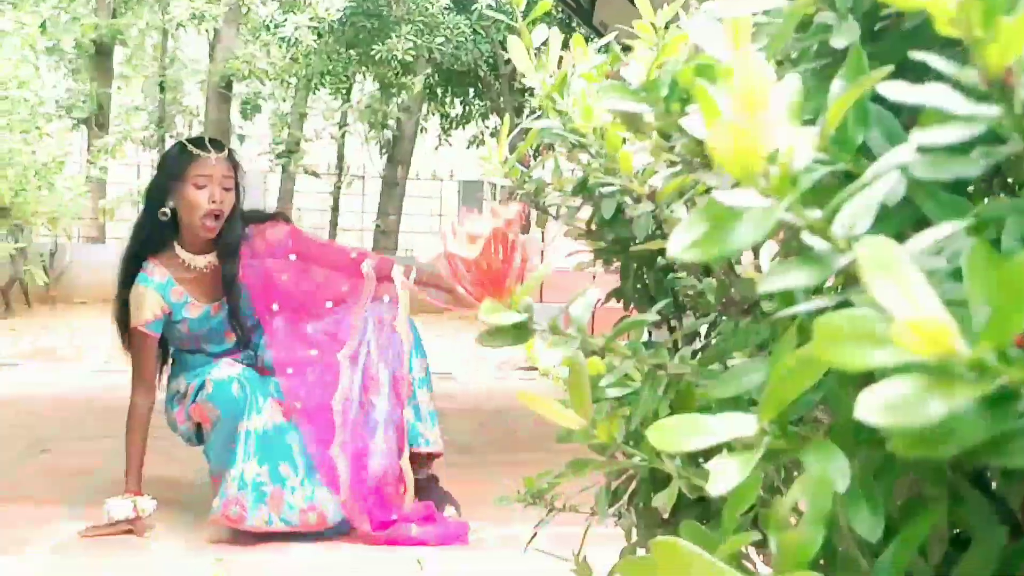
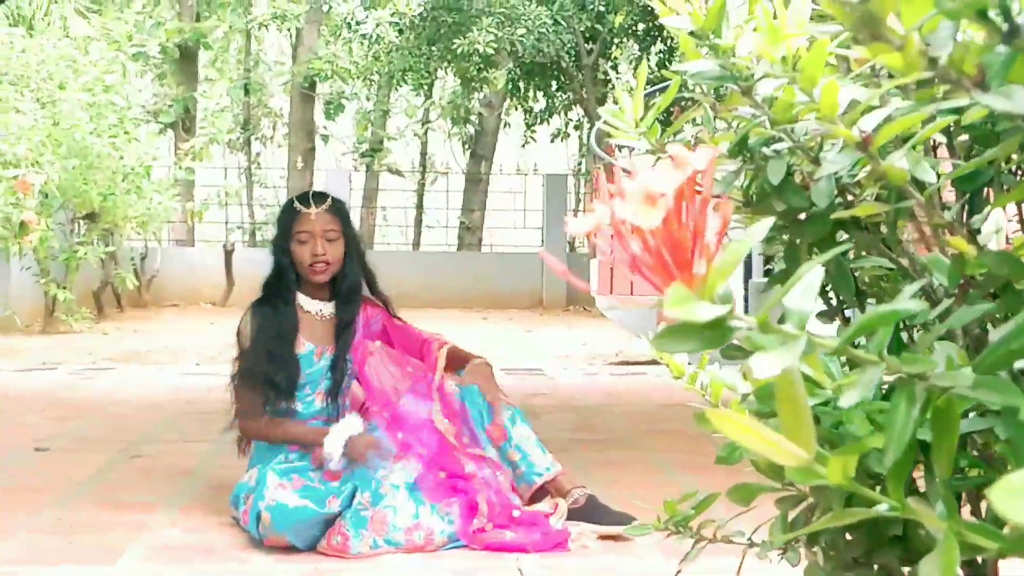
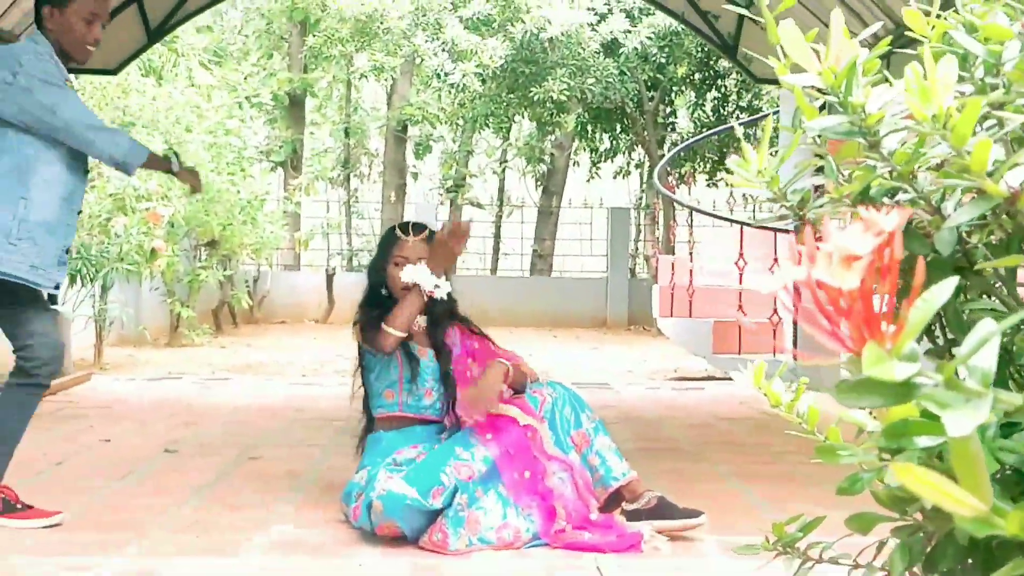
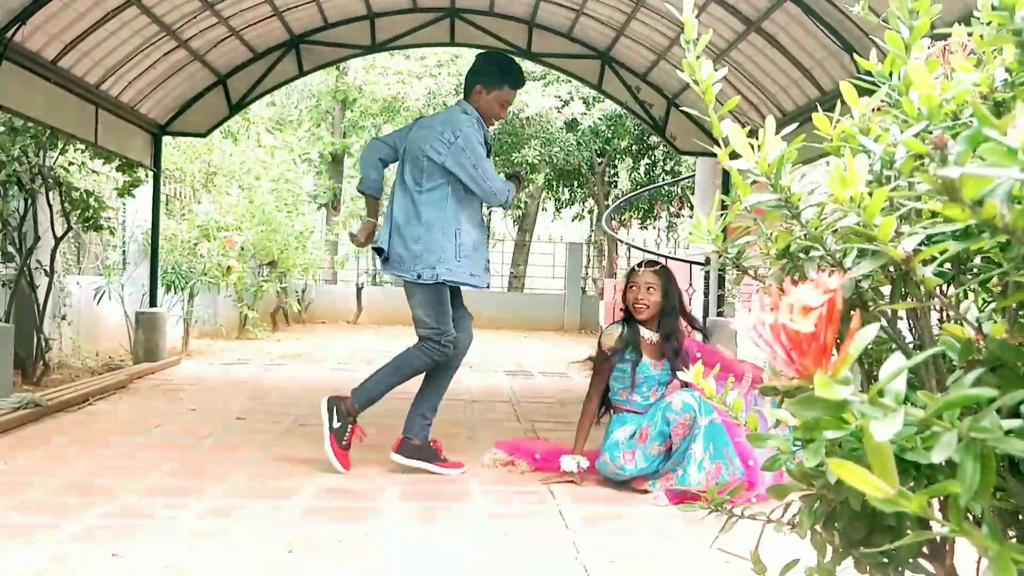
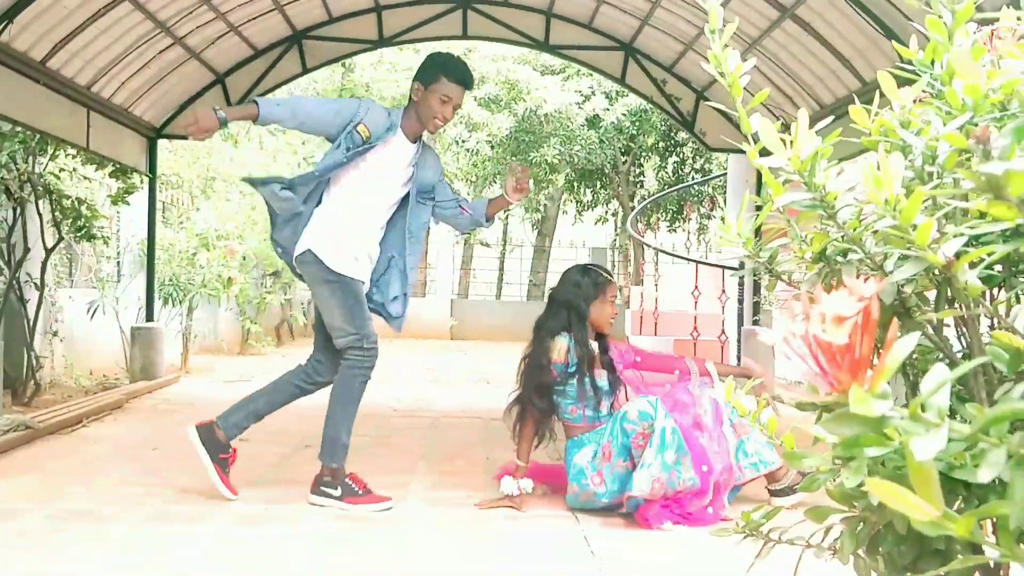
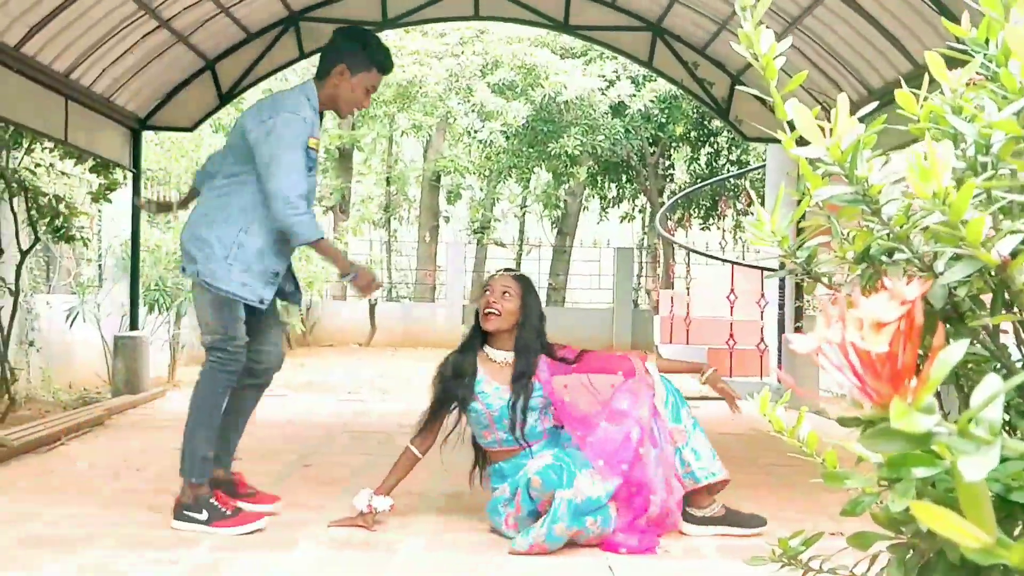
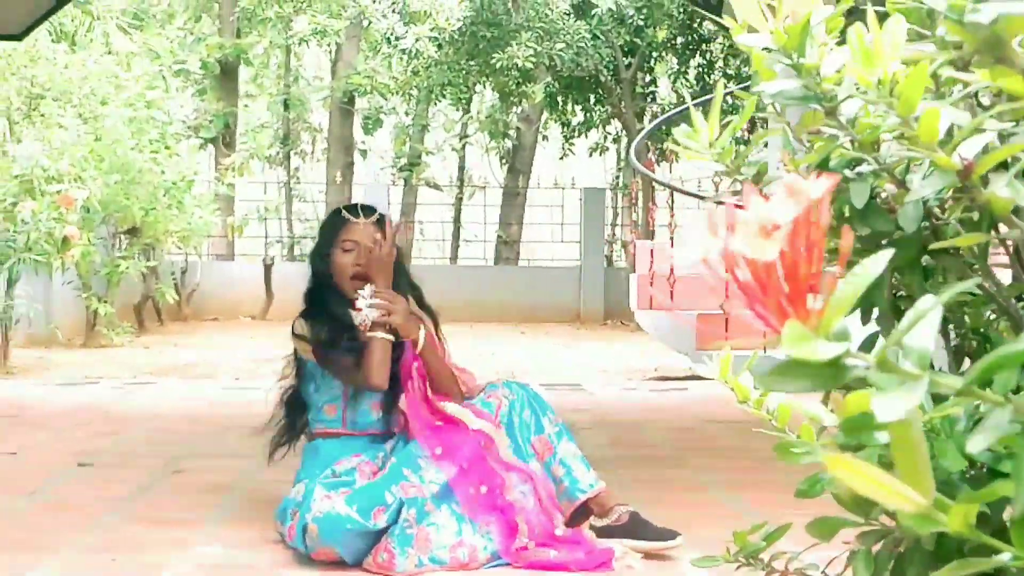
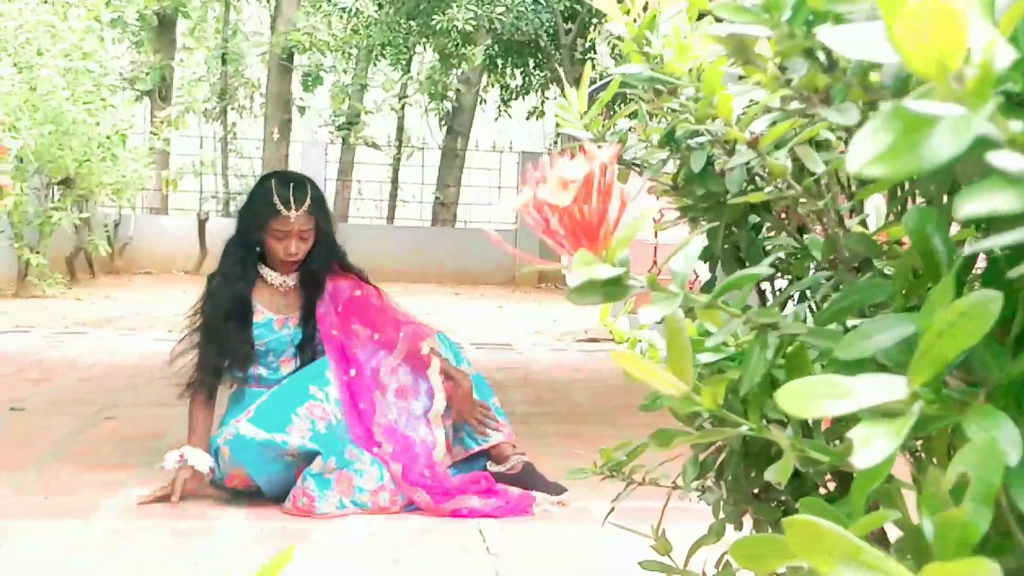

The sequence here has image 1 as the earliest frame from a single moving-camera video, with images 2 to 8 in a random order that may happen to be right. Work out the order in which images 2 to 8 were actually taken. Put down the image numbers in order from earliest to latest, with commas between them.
8, 2, 7, 3, 6, 5, 4
